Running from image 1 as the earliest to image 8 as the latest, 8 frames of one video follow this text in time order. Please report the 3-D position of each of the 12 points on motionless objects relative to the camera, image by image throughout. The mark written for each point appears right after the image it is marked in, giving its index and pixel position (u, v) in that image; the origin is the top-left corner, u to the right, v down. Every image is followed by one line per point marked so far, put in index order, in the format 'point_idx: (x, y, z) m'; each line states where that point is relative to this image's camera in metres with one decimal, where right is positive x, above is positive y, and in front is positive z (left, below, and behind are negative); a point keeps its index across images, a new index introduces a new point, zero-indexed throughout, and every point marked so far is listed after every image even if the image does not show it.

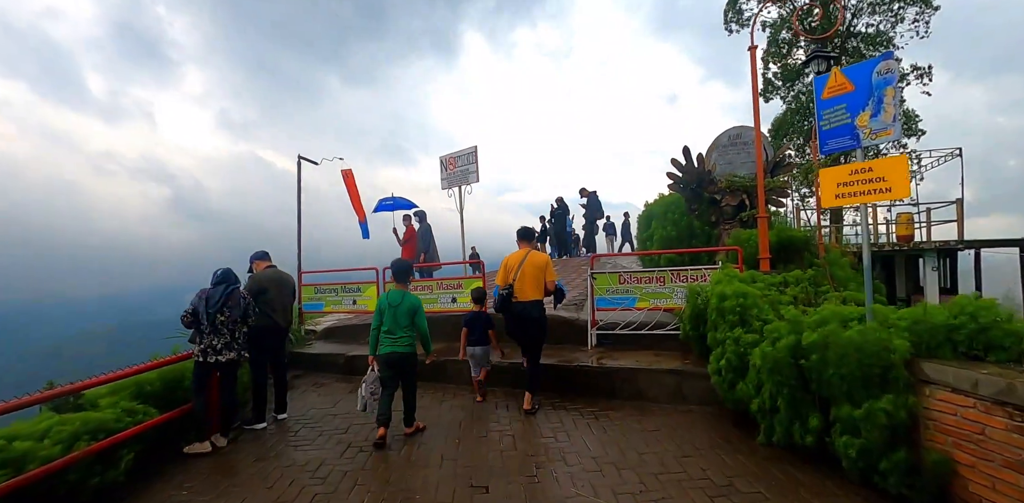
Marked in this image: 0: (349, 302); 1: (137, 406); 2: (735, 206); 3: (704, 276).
0: (-3.0, -0.9, +8.0) m
1: (-3.3, -1.4, +3.9) m
2: (+4.0, +0.8, +7.9) m
3: (+2.5, -0.3, +5.7) m
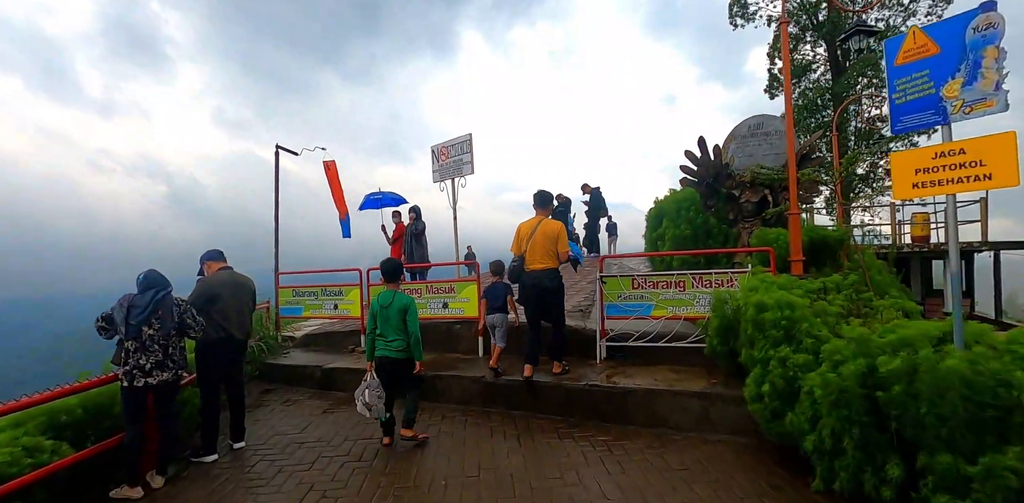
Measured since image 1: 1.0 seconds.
0: (-3.0, -0.9, +7.3) m
1: (-3.3, -1.4, +3.1) m
2: (+3.9, +0.8, +7.1) m
3: (+2.5, -0.3, +5.0) m
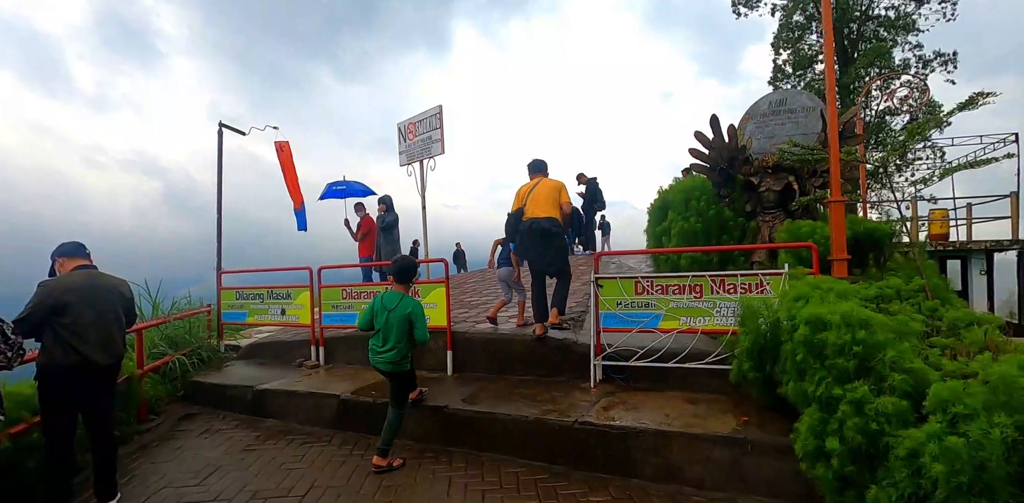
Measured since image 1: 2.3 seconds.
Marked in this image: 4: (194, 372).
0: (-3.3, -0.9, +6.2) m
1: (-3.6, -1.3, +2.0) m
2: (+3.7, +0.8, +6.1) m
3: (+2.2, -0.3, +3.9) m
4: (-4.0, -1.5, +5.6) m
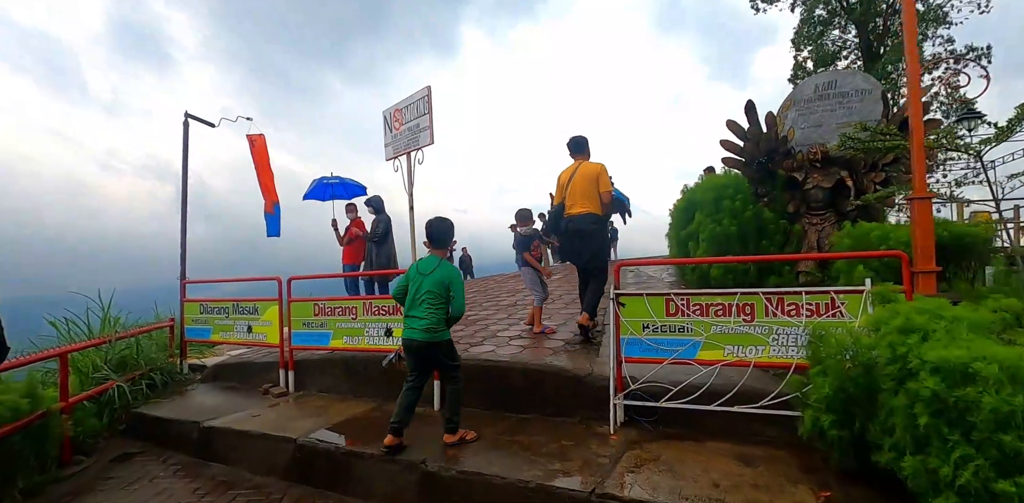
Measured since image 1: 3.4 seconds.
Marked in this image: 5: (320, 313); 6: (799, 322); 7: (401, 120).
0: (-3.3, -0.9, +5.4) m
1: (-3.6, -1.4, +1.2) m
2: (+3.7, +0.7, +5.1) m
3: (+2.2, -0.4, +3.0) m
4: (-4.0, -1.6, +4.7) m
5: (-2.1, -0.7, +4.8) m
6: (+2.0, -0.5, +3.1) m
7: (-1.3, +1.5, +5.0) m
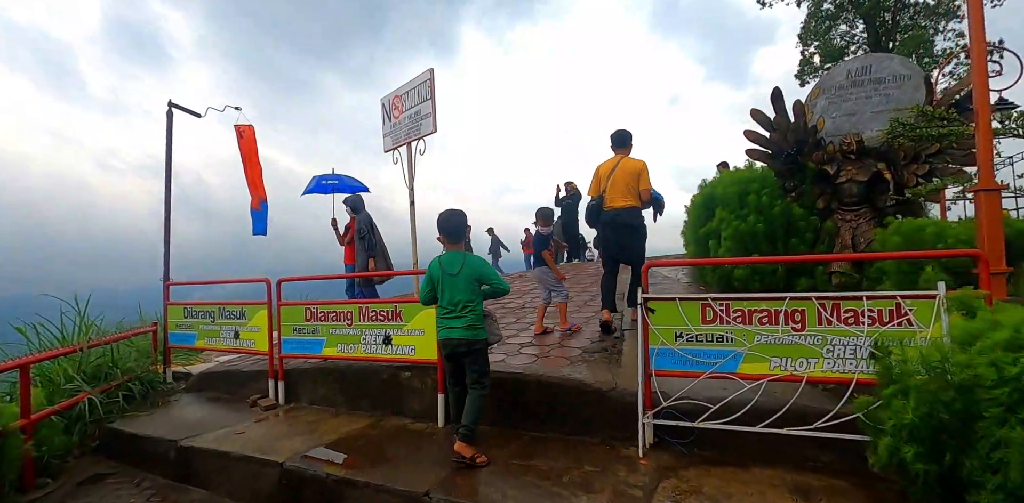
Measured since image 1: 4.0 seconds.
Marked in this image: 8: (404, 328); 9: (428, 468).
0: (-3.2, -0.9, +4.9) m
1: (-3.5, -1.4, +0.8) m
2: (+3.8, +0.7, +4.7) m
3: (+2.3, -0.4, +2.6) m
4: (-3.9, -1.6, +4.3) m
5: (-2.0, -0.7, +4.3) m
6: (+2.1, -0.5, +2.6) m
7: (-1.2, +1.5, +4.6) m
8: (-0.9, -0.7, +3.9) m
9: (-0.6, -1.5, +3.0) m
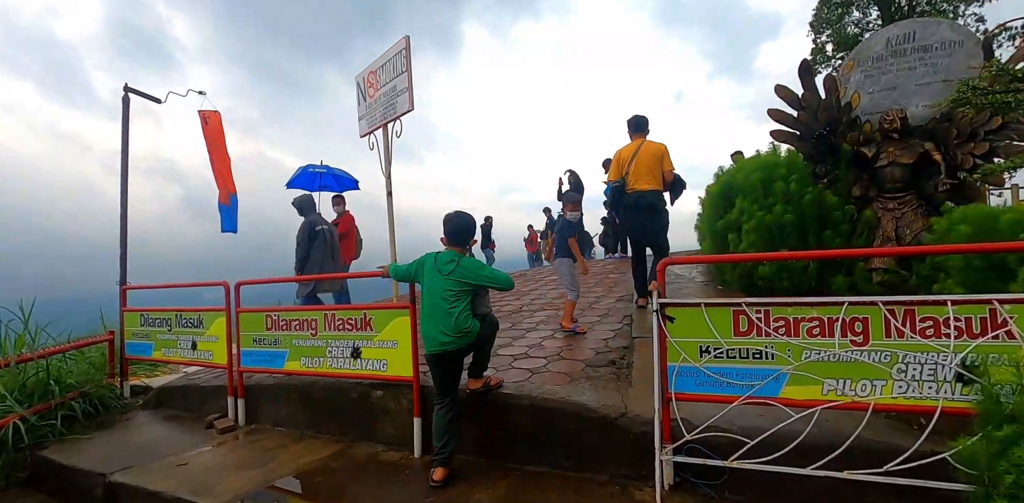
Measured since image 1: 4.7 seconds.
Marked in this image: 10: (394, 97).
0: (-3.2, -0.9, +4.4) m
1: (-3.6, -1.4, +0.3) m
2: (+3.7, +0.8, +4.1) m
3: (+2.2, -0.3, +1.9) m
4: (-4.0, -1.6, +3.8) m
5: (-2.0, -0.6, +3.8) m
6: (+2.0, -0.4, +2.0) m
7: (-1.3, +1.5, +4.1) m
8: (-1.0, -0.7, +3.3) m
9: (-0.7, -1.4, +2.4) m
10: (-1.0, +1.3, +3.8) m
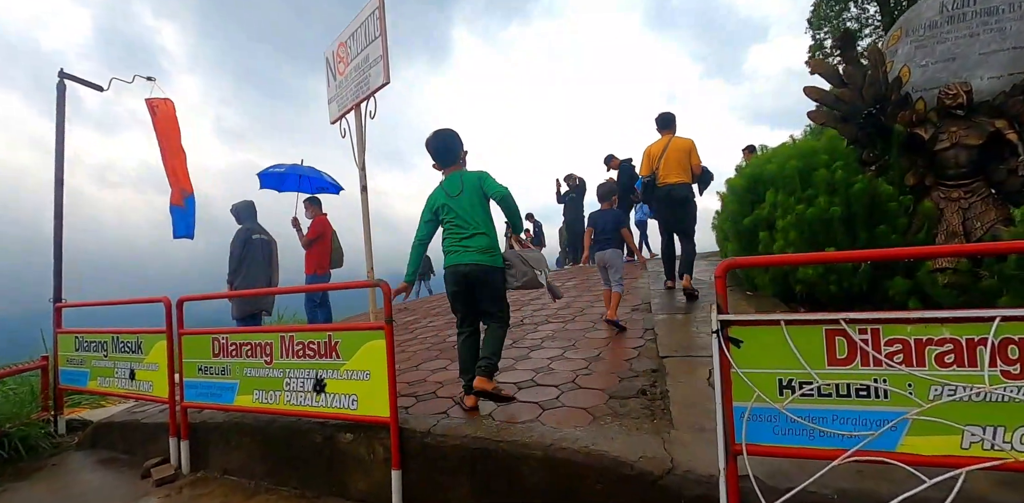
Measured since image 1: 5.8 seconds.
0: (-3.2, -1.0, +3.7) m
1: (-3.6, -1.4, -0.5) m
2: (+3.7, +0.8, +3.5) m
3: (+2.2, -0.3, +1.3) m
4: (-4.0, -1.7, +3.1) m
5: (-2.0, -0.7, +3.1) m
6: (+2.0, -0.4, +1.4) m
7: (-1.3, +1.5, +3.4) m
8: (-1.0, -0.7, +2.6) m
9: (-0.6, -1.5, +1.7) m
10: (-1.0, +1.3, +3.1) m
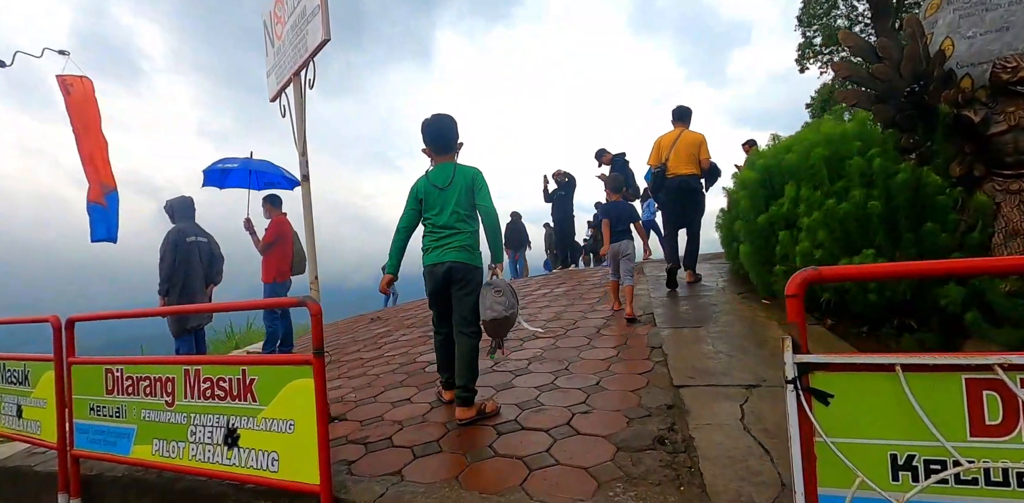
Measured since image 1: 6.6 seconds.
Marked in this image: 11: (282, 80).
0: (-3.4, -1.1, +3.0) m
1: (-3.6, -1.4, -1.2) m
2: (+3.6, +0.8, +2.9) m
3: (+2.1, -0.3, +0.7) m
4: (-4.1, -1.8, +2.3) m
5: (-2.1, -0.7, +2.4) m
6: (+1.9, -0.4, +0.8) m
7: (-1.4, +1.4, +2.7) m
8: (-1.1, -0.7, +1.9) m
9: (-0.7, -1.5, +1.1) m
10: (-1.2, +1.3, +2.5) m
11: (-1.5, +1.1, +2.8) m
